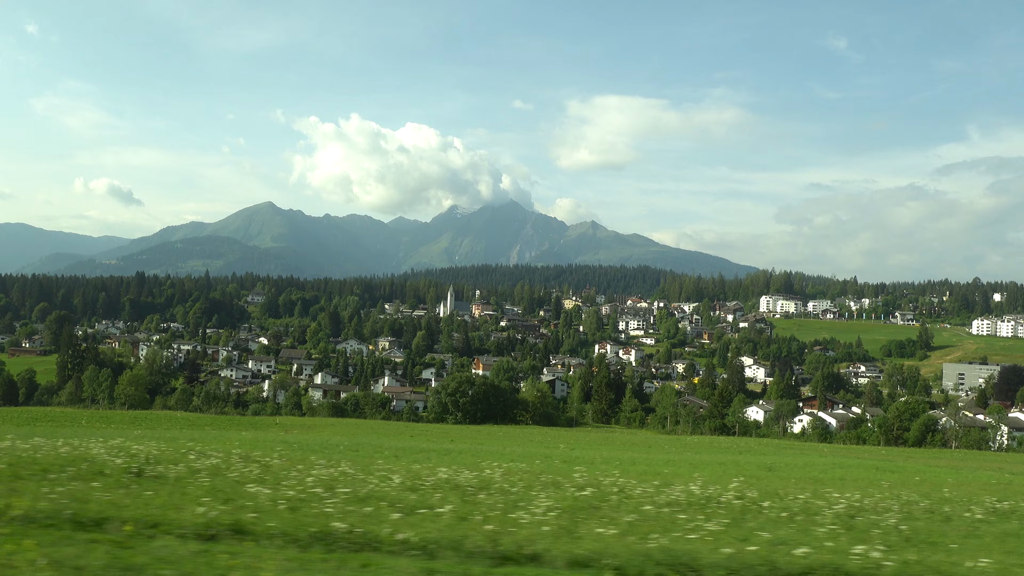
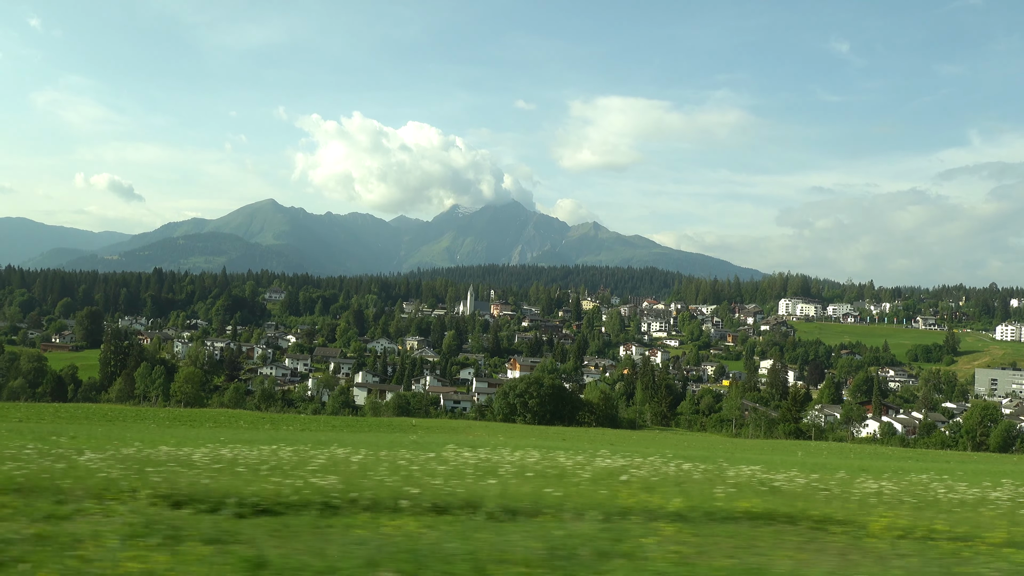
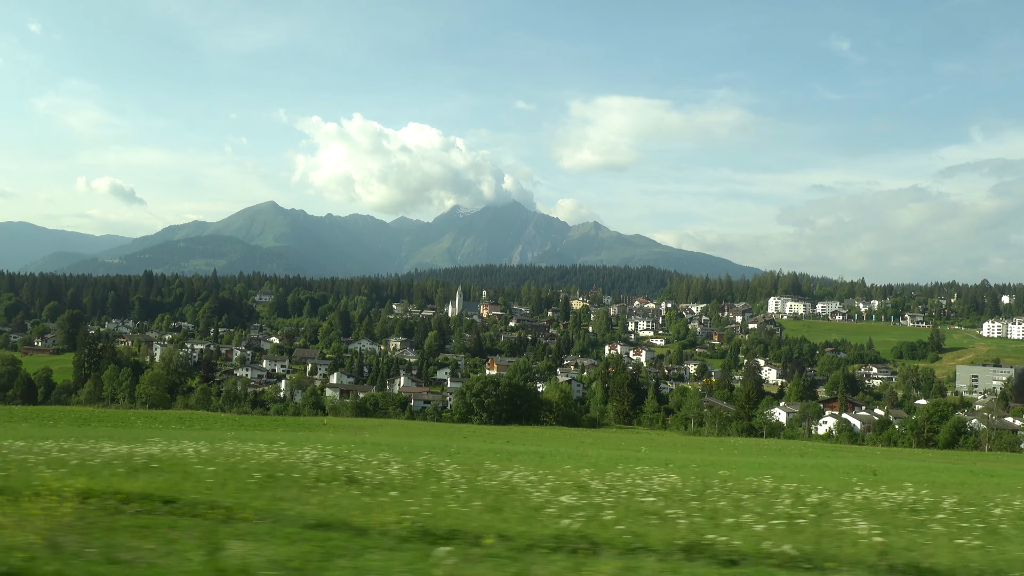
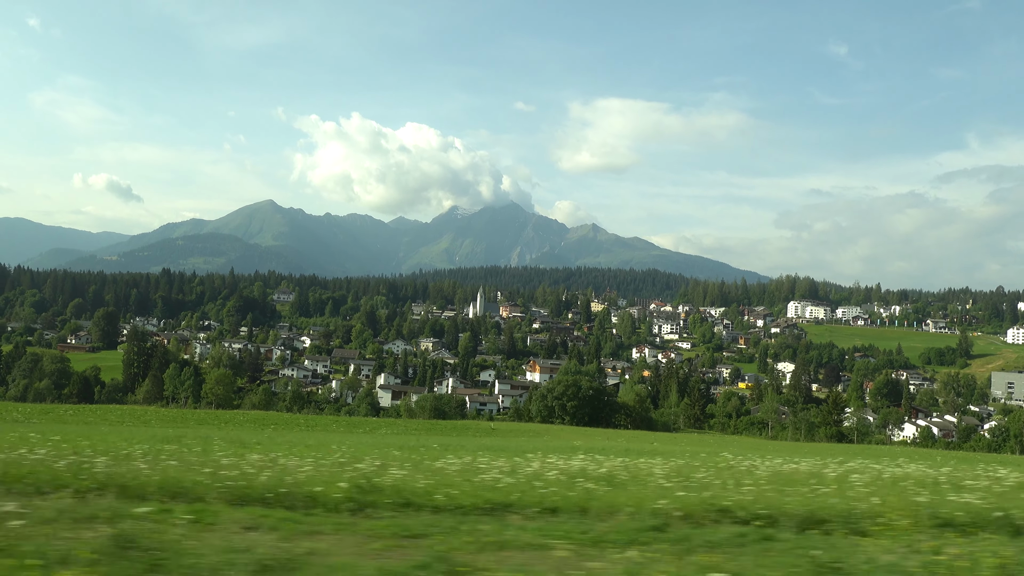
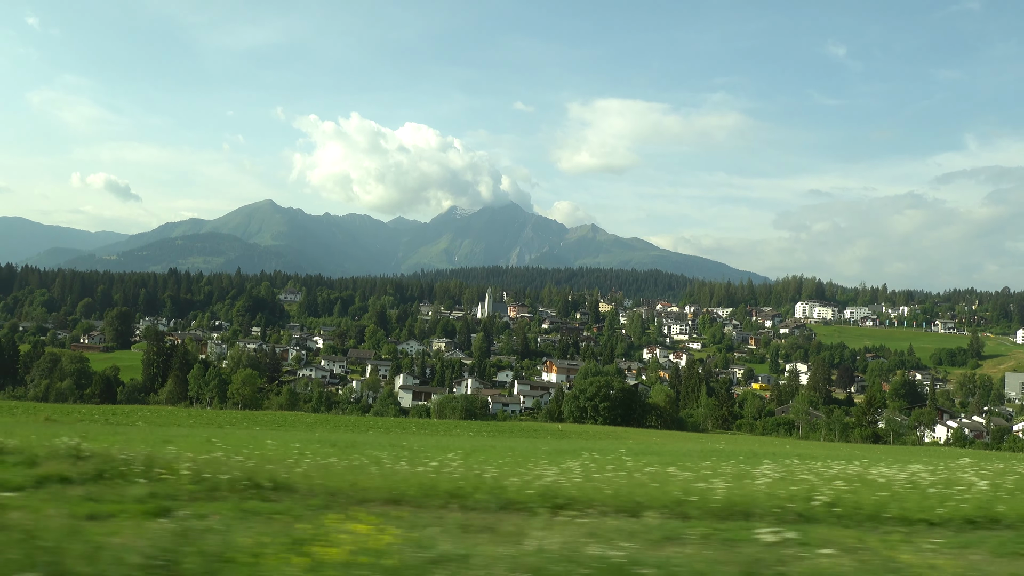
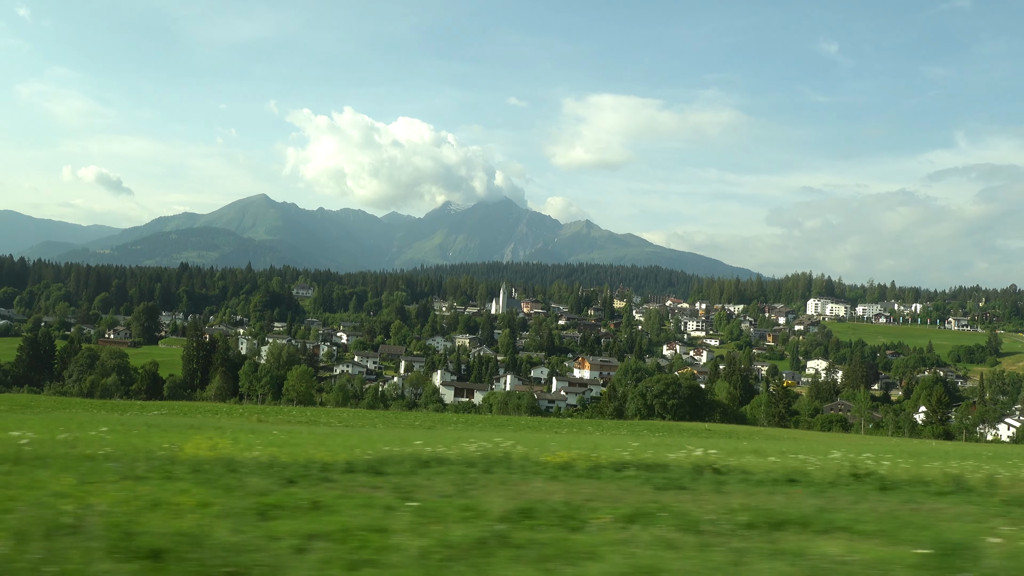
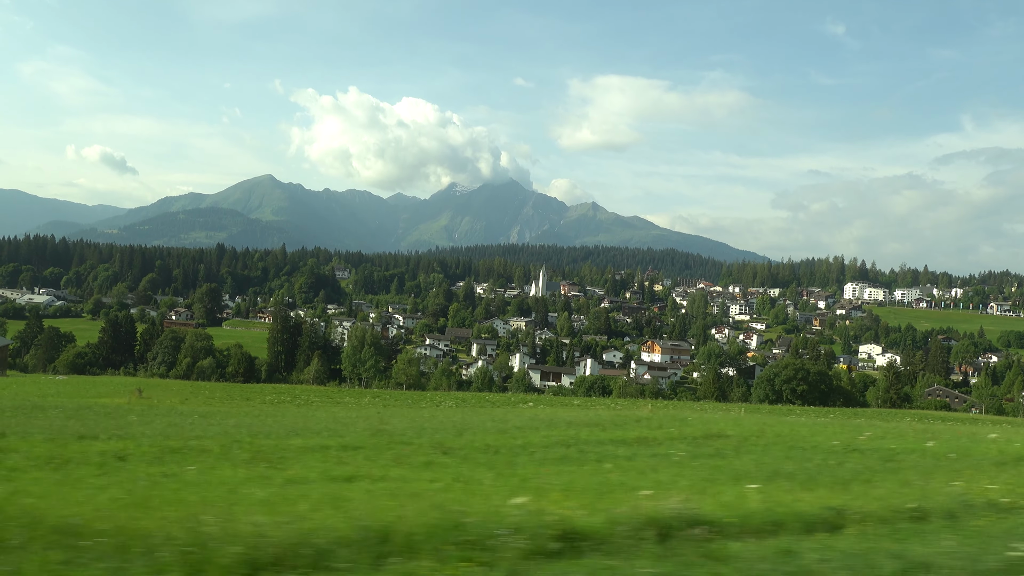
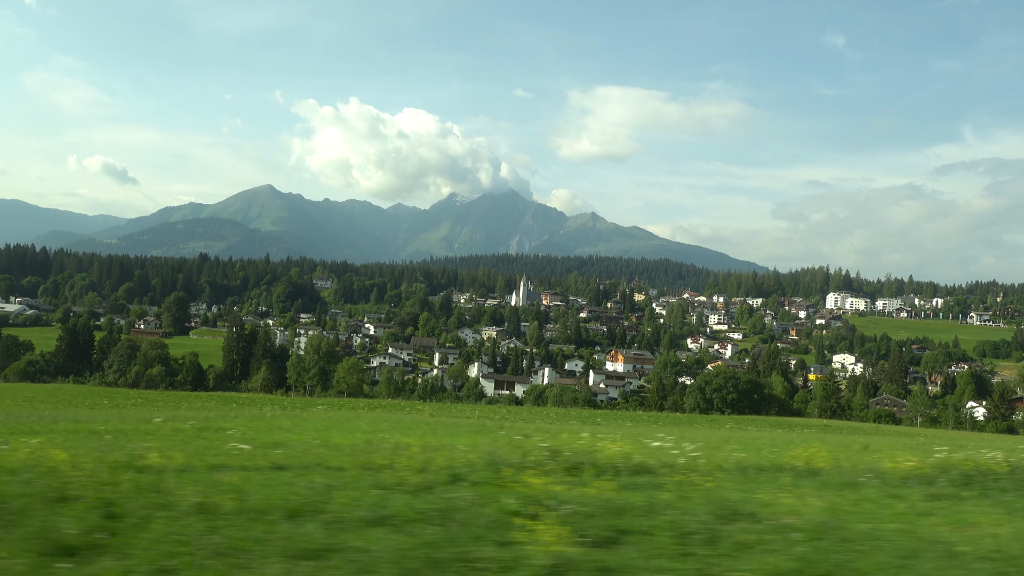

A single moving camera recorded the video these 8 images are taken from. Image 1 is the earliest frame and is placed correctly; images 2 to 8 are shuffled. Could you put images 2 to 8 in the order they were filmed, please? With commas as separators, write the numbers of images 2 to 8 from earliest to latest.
3, 2, 4, 5, 6, 8, 7
